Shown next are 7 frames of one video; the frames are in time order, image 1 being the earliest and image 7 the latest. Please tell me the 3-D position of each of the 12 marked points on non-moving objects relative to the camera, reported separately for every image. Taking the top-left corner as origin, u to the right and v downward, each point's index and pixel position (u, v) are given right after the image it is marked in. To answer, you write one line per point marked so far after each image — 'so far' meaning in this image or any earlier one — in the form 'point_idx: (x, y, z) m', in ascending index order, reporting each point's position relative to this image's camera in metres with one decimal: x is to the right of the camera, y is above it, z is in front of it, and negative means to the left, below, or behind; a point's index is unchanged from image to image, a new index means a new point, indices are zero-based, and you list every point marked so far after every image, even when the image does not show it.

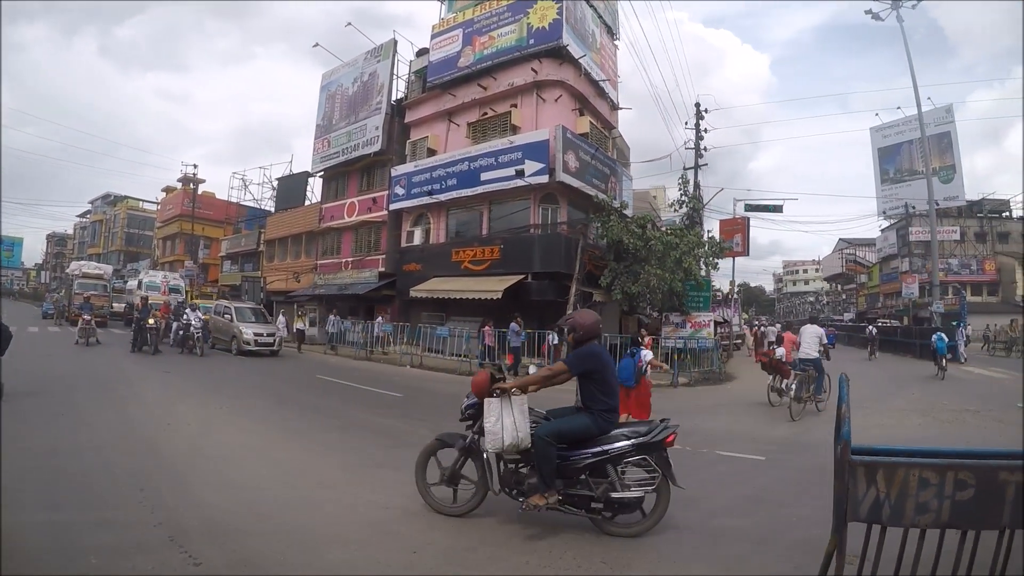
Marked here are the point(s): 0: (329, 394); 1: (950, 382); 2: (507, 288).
0: (-3.3, -1.9, +9.9) m
1: (+10.3, -2.2, +13.3) m
2: (-0.1, 0.0, +15.6) m
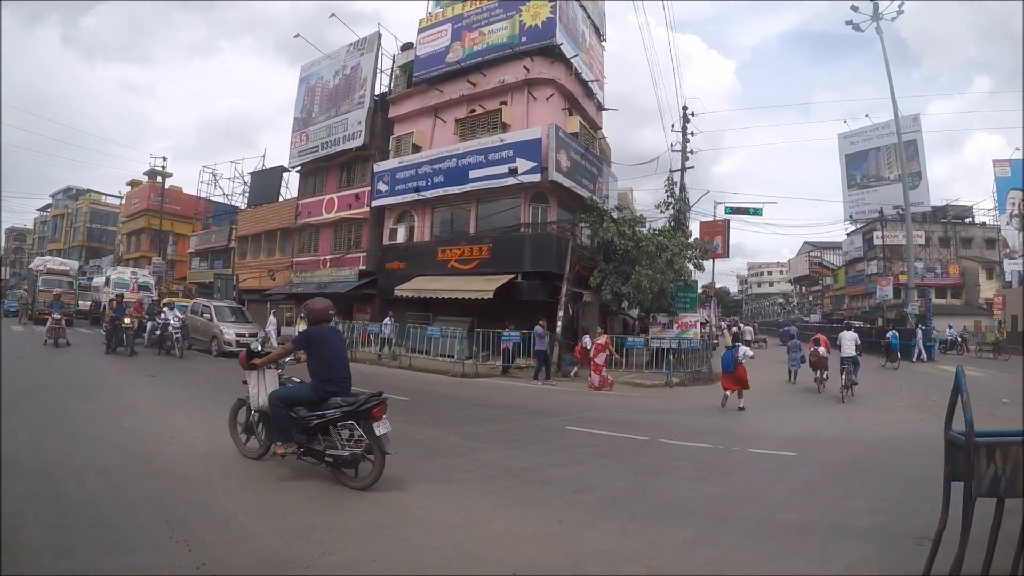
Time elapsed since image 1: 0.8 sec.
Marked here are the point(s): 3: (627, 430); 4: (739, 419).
0: (-3.2, -1.9, +9.5) m
1: (+10.2, -2.3, +13.8) m
2: (-0.4, 0.0, +15.4) m
3: (+1.5, -2.0, +7.3) m
4: (+3.7, -2.1, +9.2) m
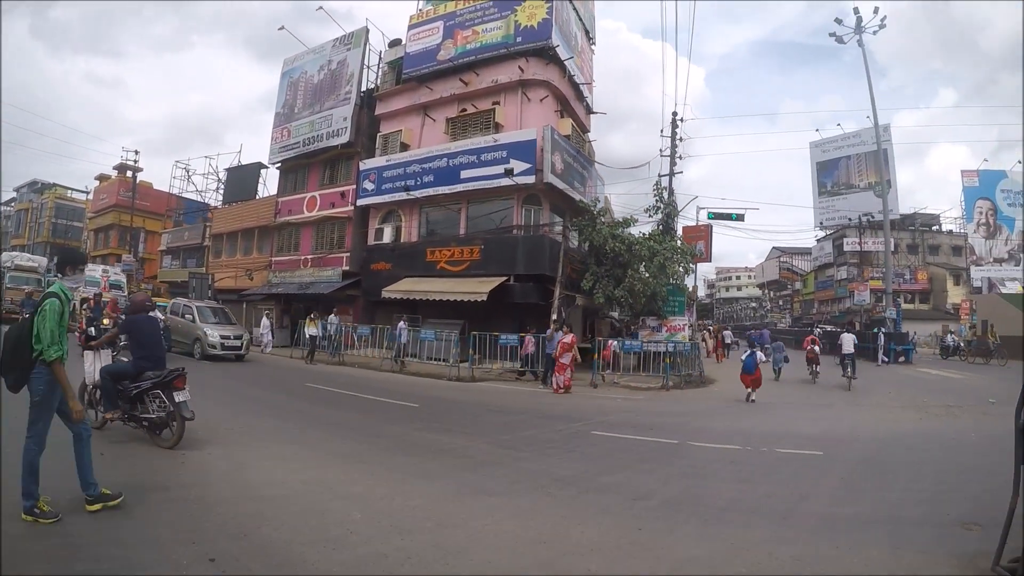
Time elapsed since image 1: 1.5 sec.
0: (-3.0, -1.9, +9.1) m
1: (+10.1, -2.4, +14.2) m
2: (-0.5, -0.1, +15.2) m
3: (+1.8, -2.0, +7.2) m
4: (+3.8, -2.2, +9.2) m
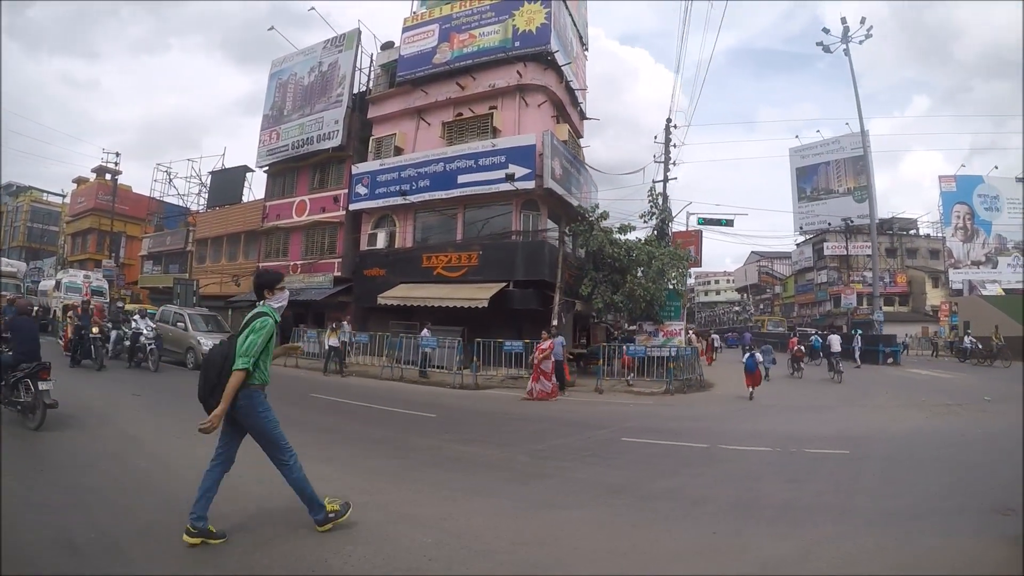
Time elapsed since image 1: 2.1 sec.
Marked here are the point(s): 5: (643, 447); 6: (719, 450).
0: (-2.8, -2.0, +8.9) m
1: (+10.1, -2.5, +14.5) m
2: (-0.5, -0.2, +15.0) m
3: (+2.1, -2.1, +7.2) m
4: (+4.1, -2.3, +9.3) m
5: (+1.6, -2.0, +7.2) m
6: (+2.7, -2.1, +7.5) m
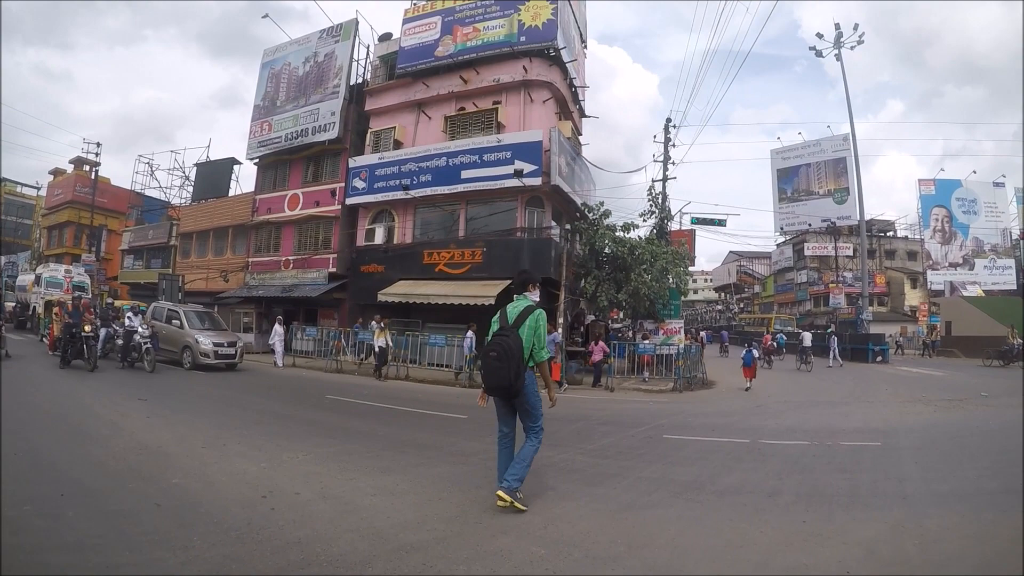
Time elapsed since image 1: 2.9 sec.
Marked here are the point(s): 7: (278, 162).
0: (-2.3, -2.0, +8.6) m
1: (+10.3, -2.5, +14.9) m
2: (-0.4, -0.1, +14.8) m
3: (+2.7, -2.1, +7.2) m
4: (+4.5, -2.3, +9.4) m
5: (+2.2, -2.0, +7.1) m
6: (+3.3, -2.1, +7.5) m
7: (-8.1, +4.3, +19.6) m
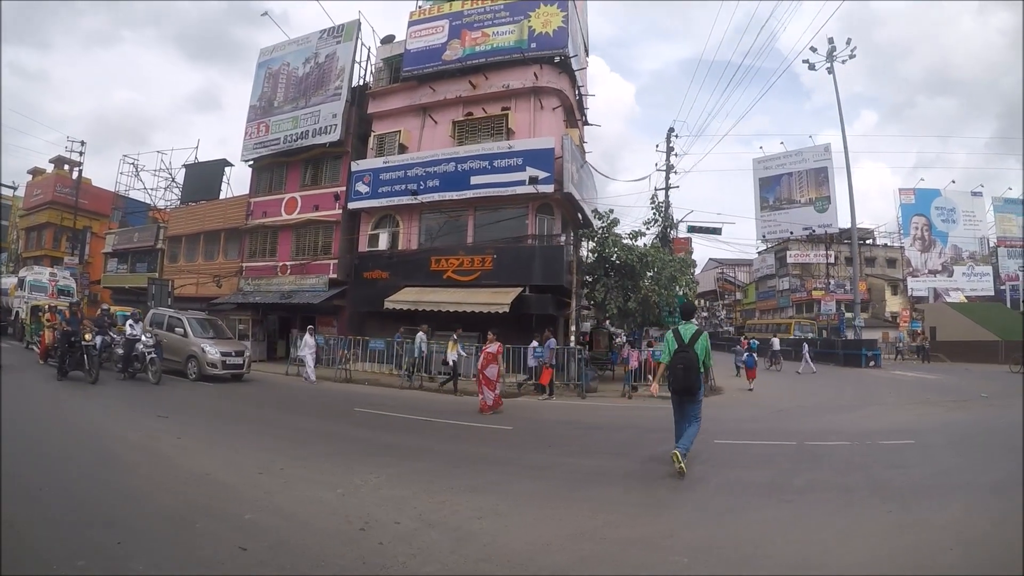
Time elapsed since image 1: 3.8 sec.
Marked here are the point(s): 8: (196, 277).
0: (-1.6, -2.1, +8.4) m
1: (+10.6, -2.7, +15.3) m
2: (0.0, -0.3, +14.7) m
3: (+3.4, -2.2, +7.2) m
4: (+5.1, -2.5, +9.5) m
5: (+3.0, -2.2, +7.2) m
6: (+4.0, -2.3, +7.5) m
7: (-8.0, +4.1, +19.1) m
8: (-11.0, +0.4, +19.7) m
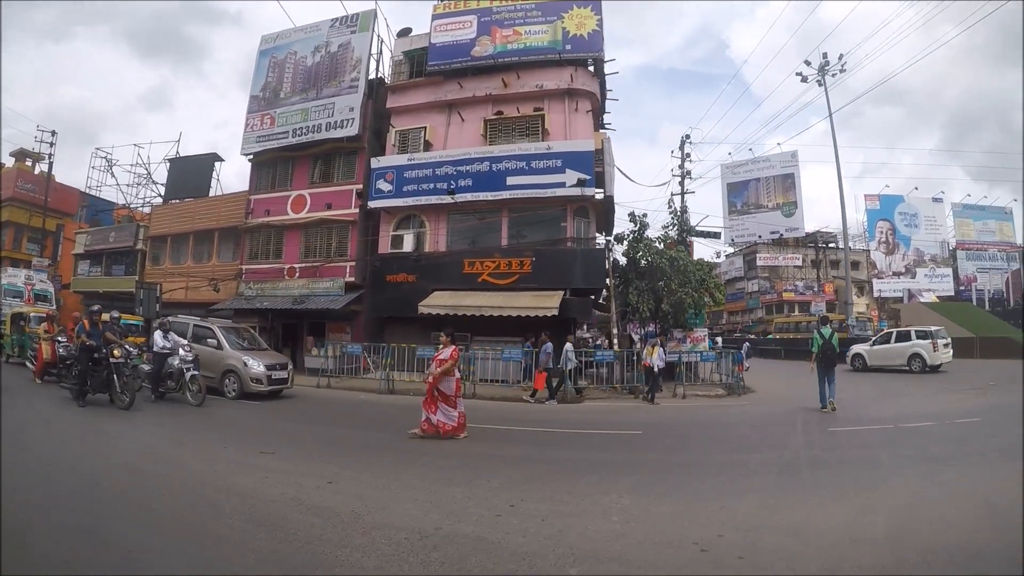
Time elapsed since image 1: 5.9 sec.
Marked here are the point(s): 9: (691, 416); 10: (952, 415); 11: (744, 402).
0: (+0.4, -2.2, +7.9) m
1: (+11.6, -2.8, +16.3) m
2: (+1.1, -0.4, +14.4) m
3: (+5.5, -2.3, +7.4) m
4: (+6.9, -2.5, +9.9) m
5: (+5.0, -2.3, +7.3) m
6: (+6.0, -2.4, +7.8) m
7: (-7.3, +4.0, +17.8) m
8: (-10.4, +0.2, +18.0) m
9: (+3.8, -2.7, +11.9) m
10: (+8.1, -2.6, +10.5) m
11: (+5.6, -2.8, +13.8) m
